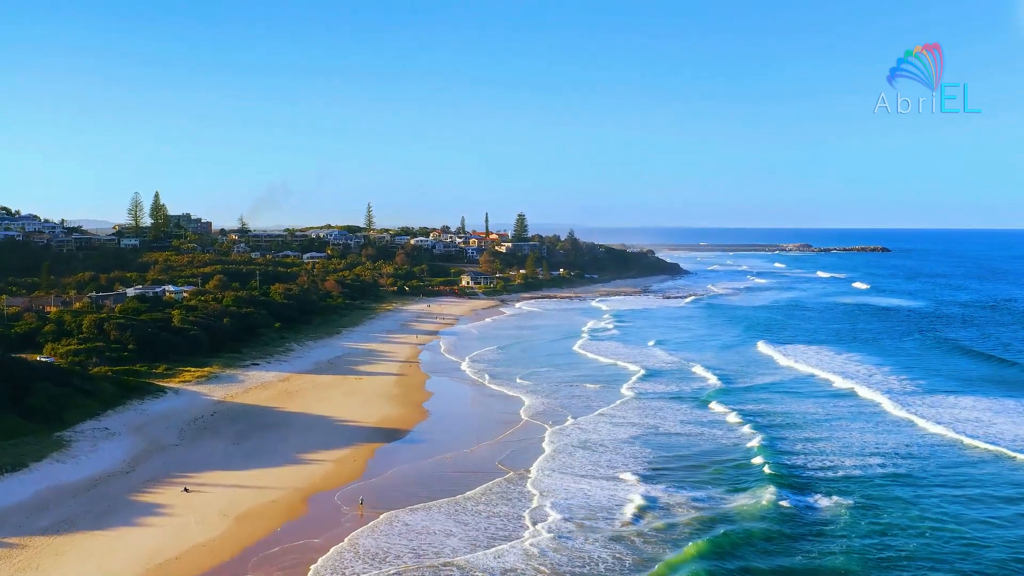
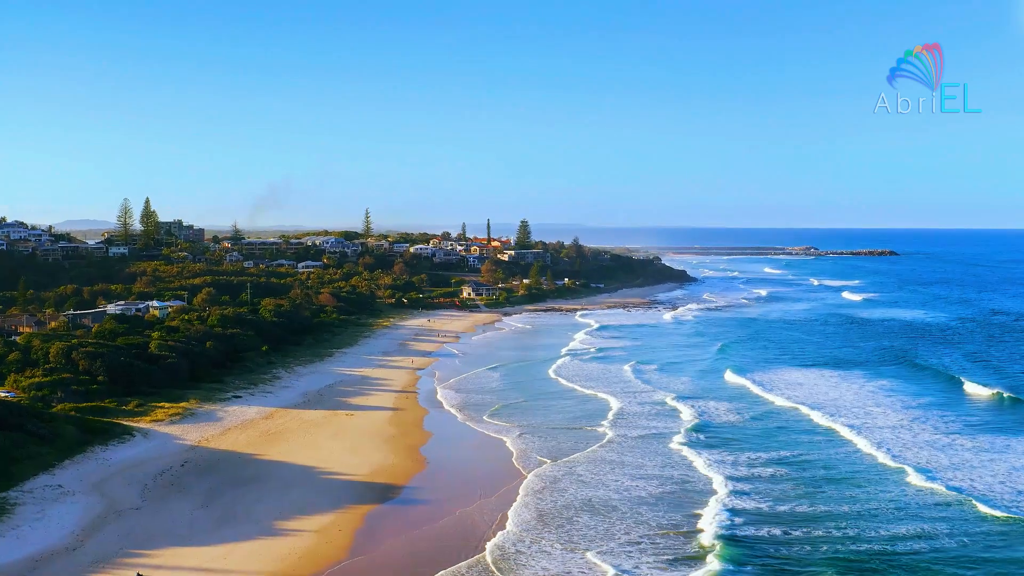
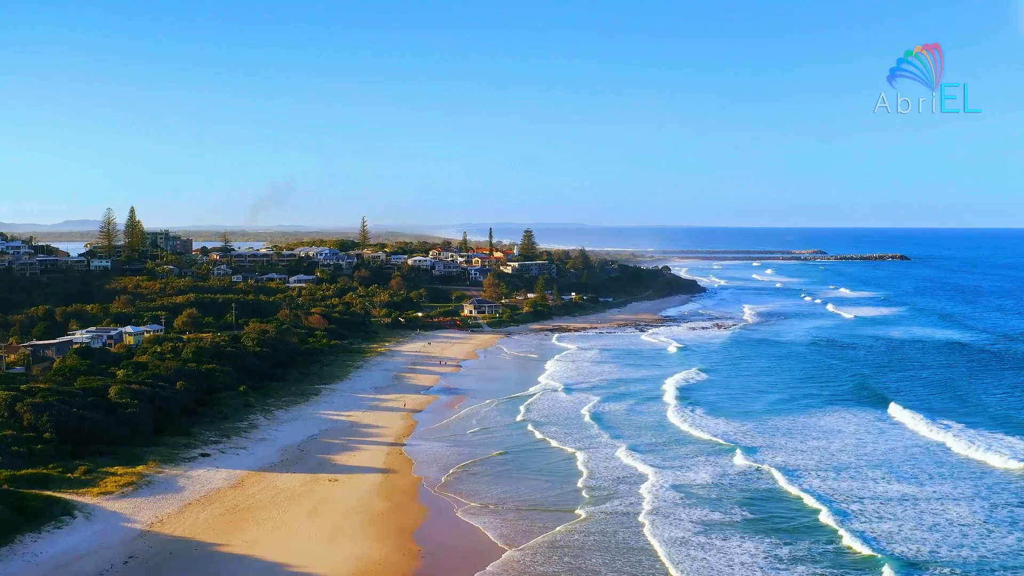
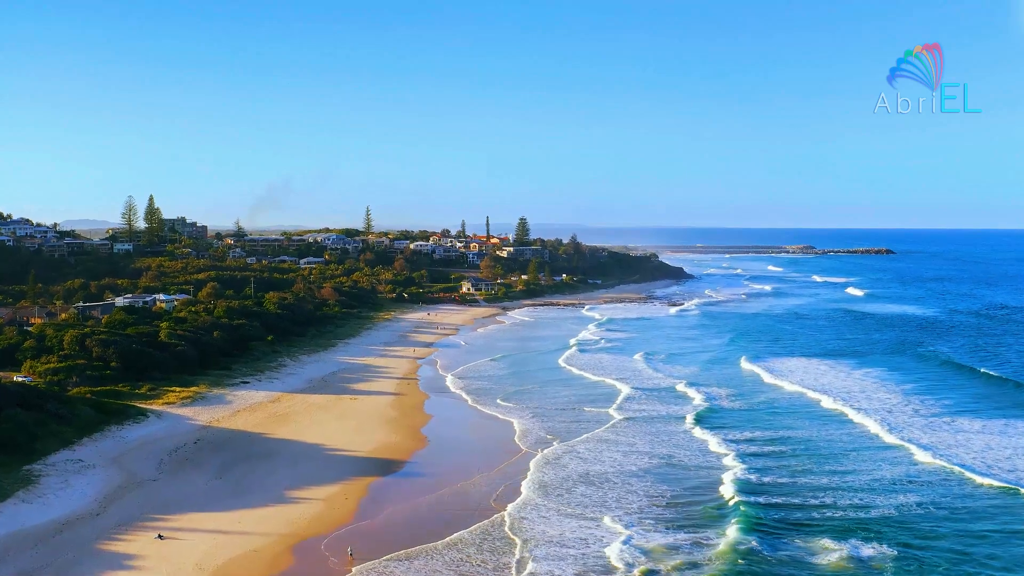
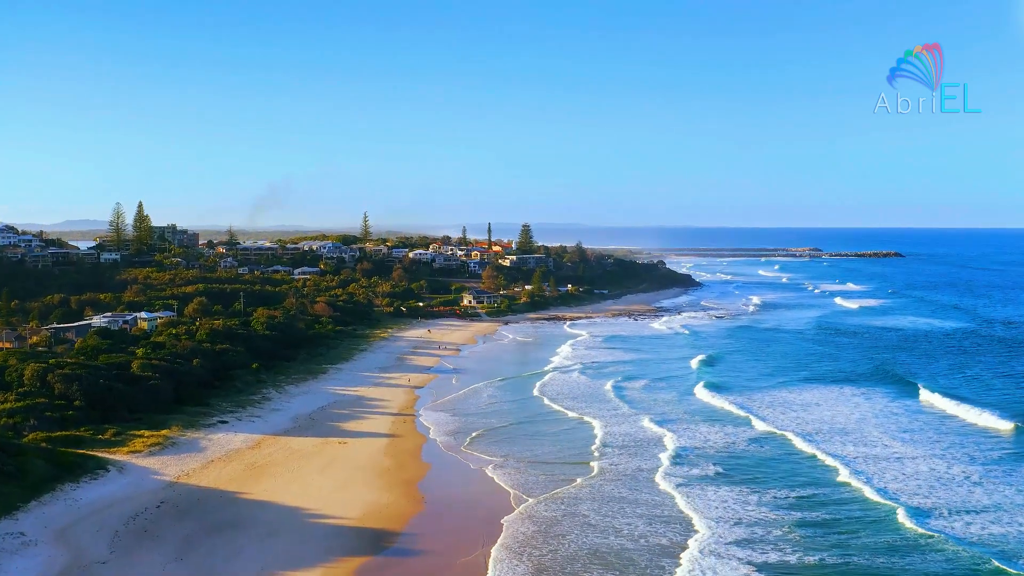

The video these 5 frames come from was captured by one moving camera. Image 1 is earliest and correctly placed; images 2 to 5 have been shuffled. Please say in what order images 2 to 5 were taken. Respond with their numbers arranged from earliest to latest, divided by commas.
4, 2, 5, 3
